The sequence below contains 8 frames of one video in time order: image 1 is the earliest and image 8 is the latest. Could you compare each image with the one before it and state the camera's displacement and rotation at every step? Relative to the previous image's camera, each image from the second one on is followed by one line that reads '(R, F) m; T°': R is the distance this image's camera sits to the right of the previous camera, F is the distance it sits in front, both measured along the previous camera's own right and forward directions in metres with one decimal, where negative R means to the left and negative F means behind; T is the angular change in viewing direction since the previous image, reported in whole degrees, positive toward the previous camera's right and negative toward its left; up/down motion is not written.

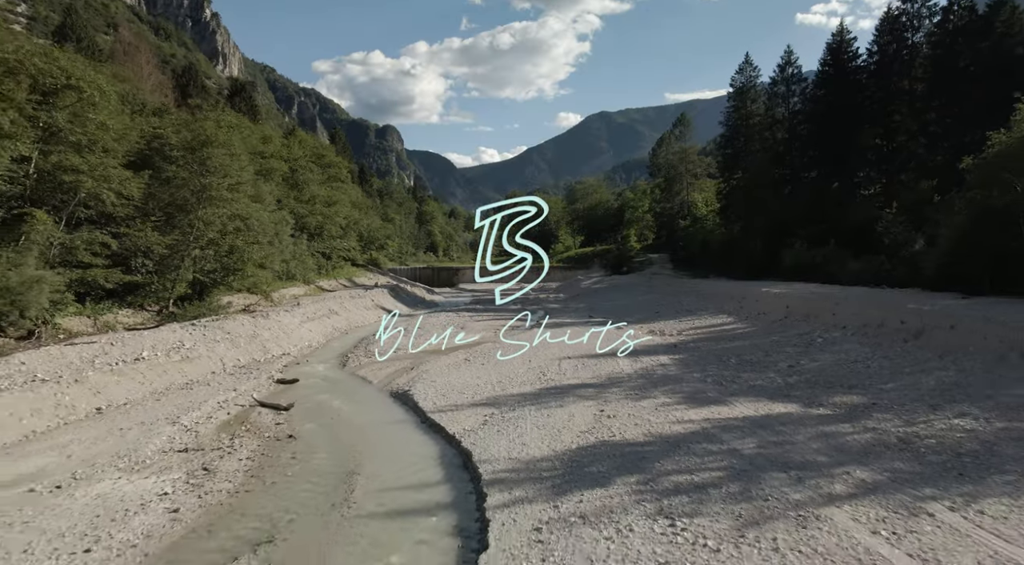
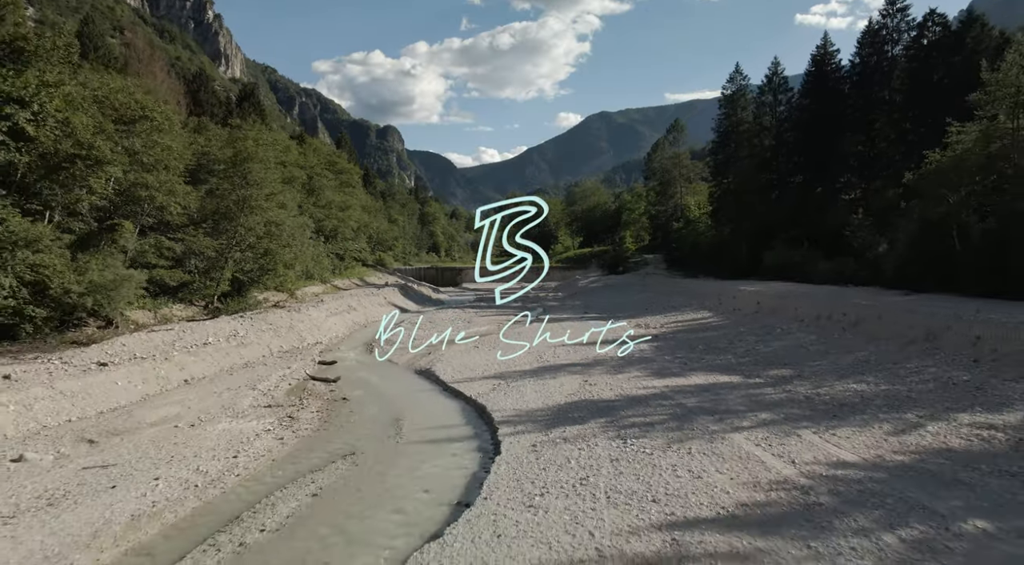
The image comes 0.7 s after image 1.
(-0.1, -4.2) m; 0°
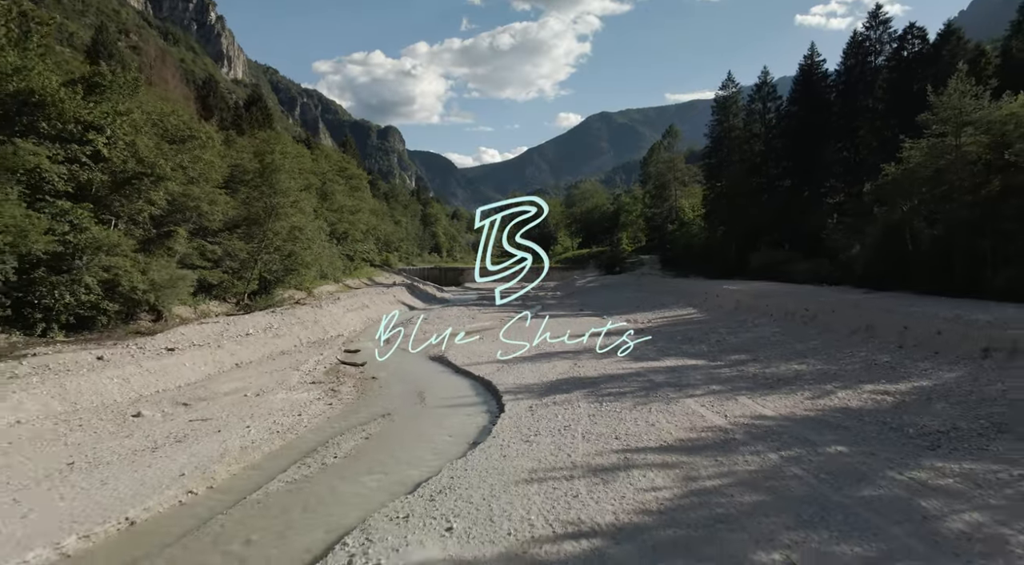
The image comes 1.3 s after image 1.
(0.0, -3.7) m; 0°
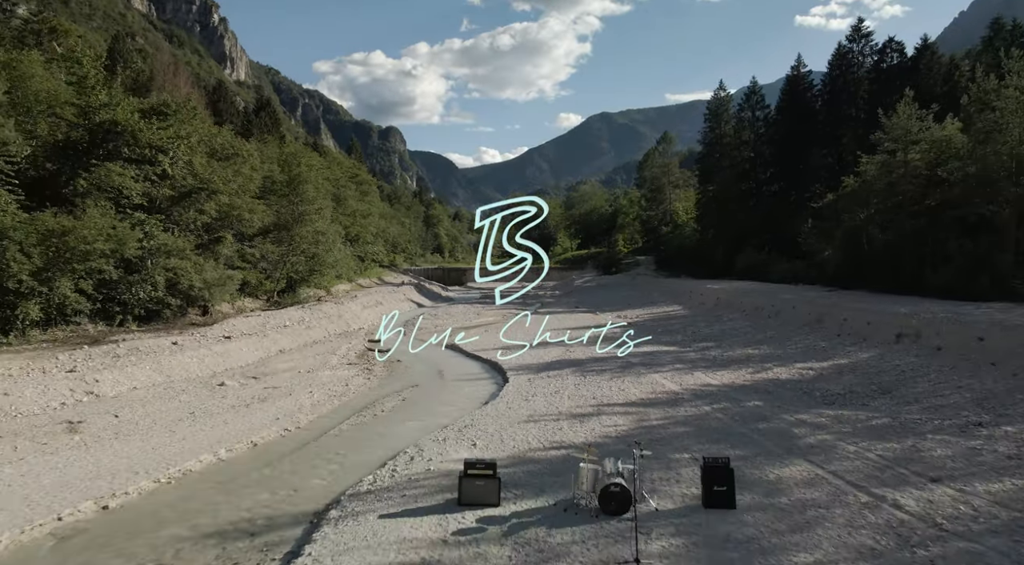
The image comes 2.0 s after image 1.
(-0.1, -4.3) m; 0°
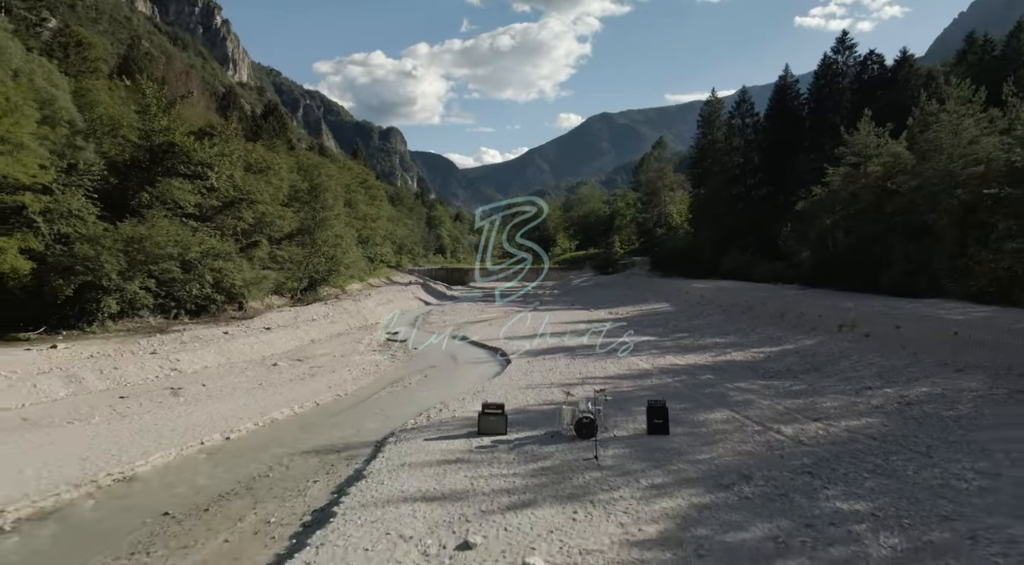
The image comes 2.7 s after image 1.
(-0.1, -4.2) m; 0°
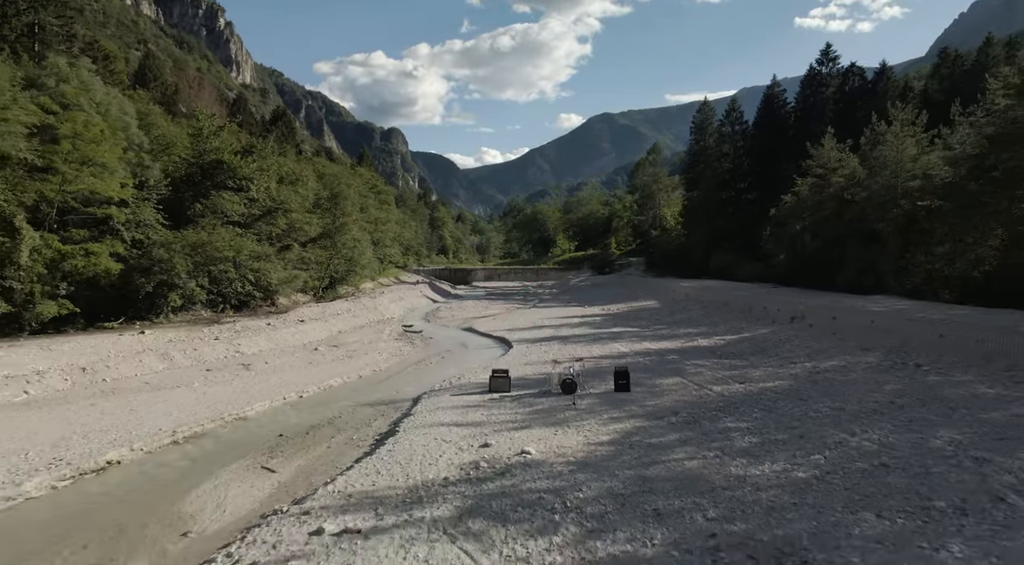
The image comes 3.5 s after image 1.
(0.0, -4.8) m; 0°
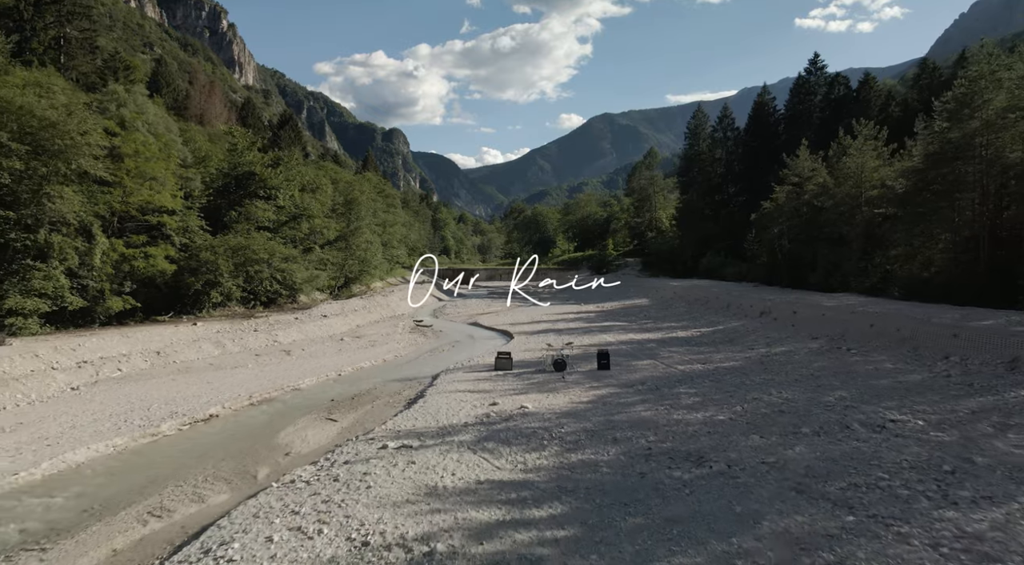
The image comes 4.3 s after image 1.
(0.0, -4.1) m; 0°
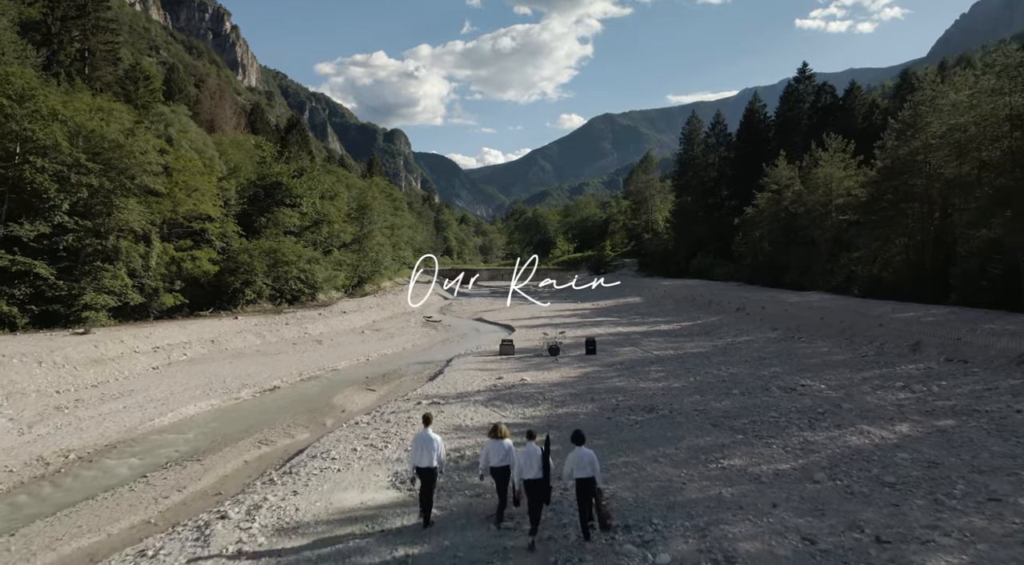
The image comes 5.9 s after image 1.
(0.0, -4.2) m; 0°
